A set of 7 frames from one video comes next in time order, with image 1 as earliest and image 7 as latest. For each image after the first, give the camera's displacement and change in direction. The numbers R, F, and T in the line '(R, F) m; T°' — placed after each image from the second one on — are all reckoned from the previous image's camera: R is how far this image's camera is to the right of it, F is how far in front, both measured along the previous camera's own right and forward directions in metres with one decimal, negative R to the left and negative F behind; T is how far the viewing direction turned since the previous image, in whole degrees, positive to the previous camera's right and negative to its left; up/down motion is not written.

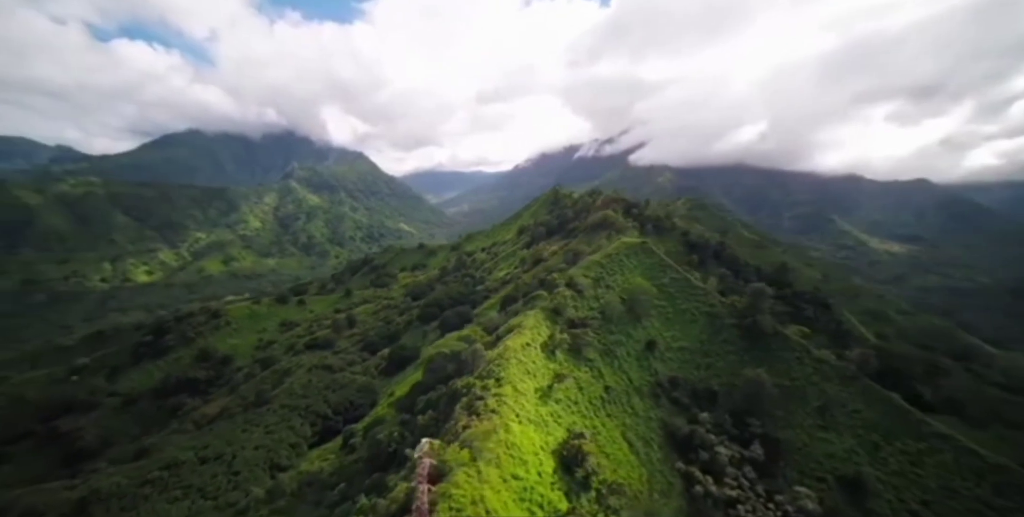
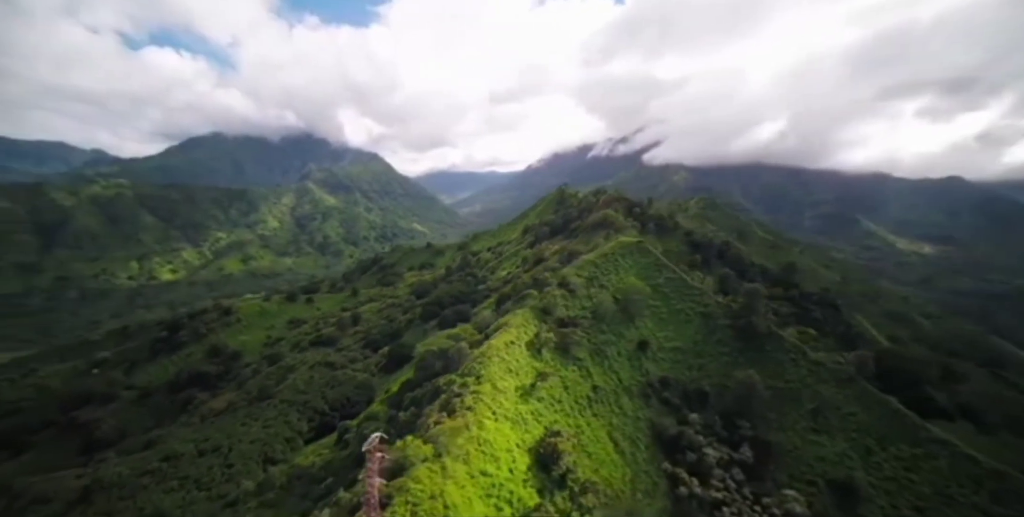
(+4.4, -0.4) m; -2°
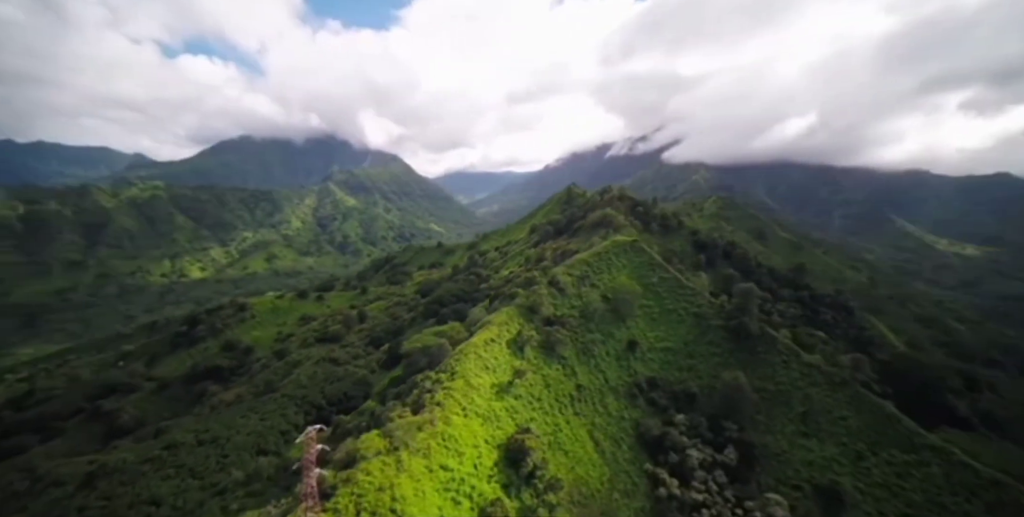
(+5.8, -0.4) m; -3°
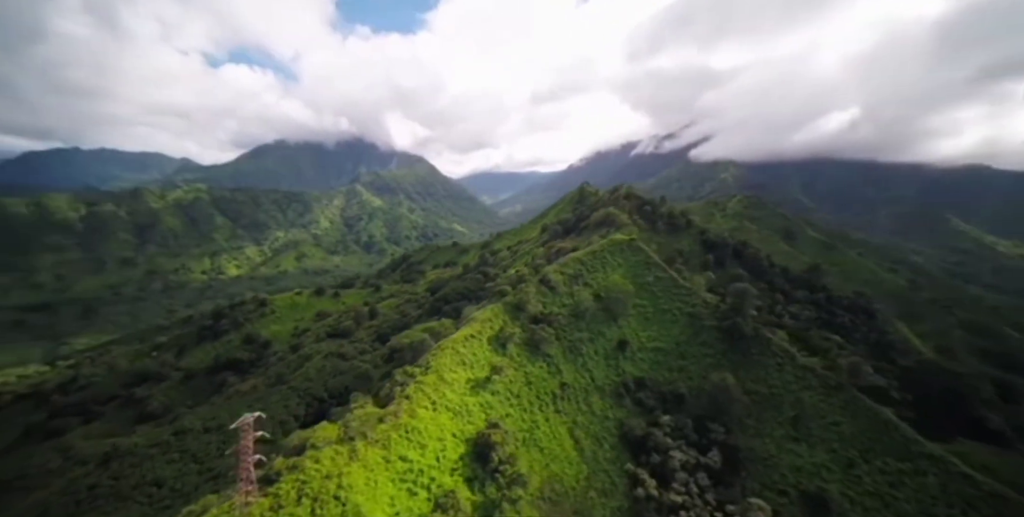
(+6.8, -0.4) m; -4°
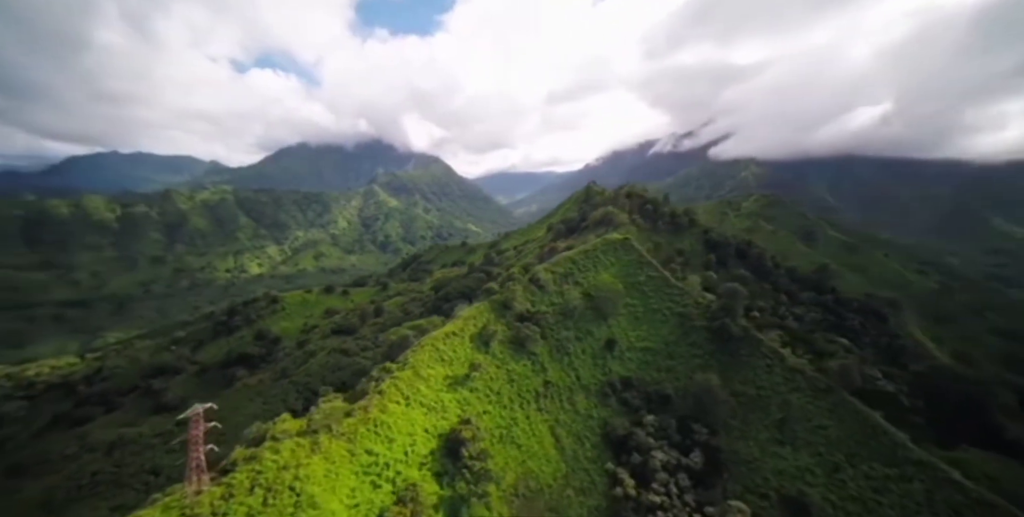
(+5.4, -0.4) m; -3°
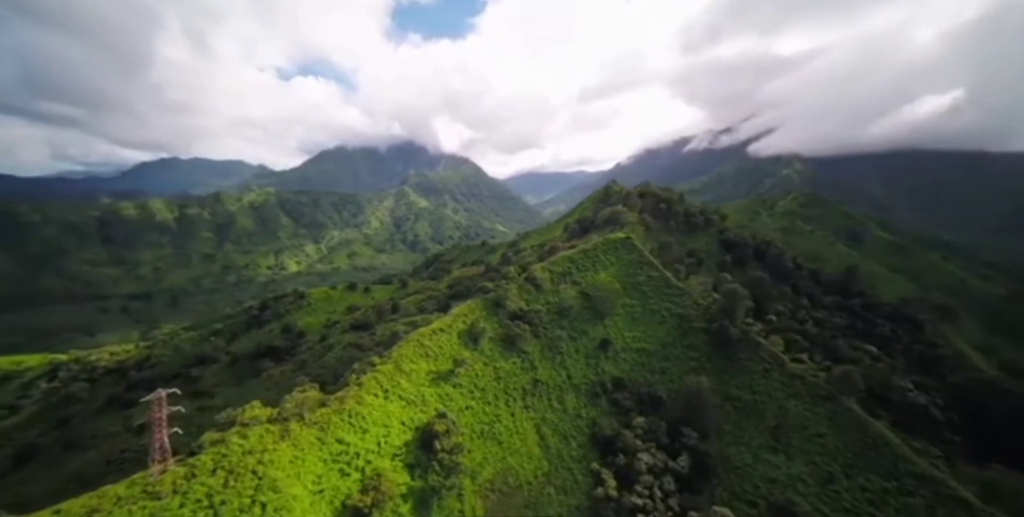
(+6.9, -0.3) m; -5°
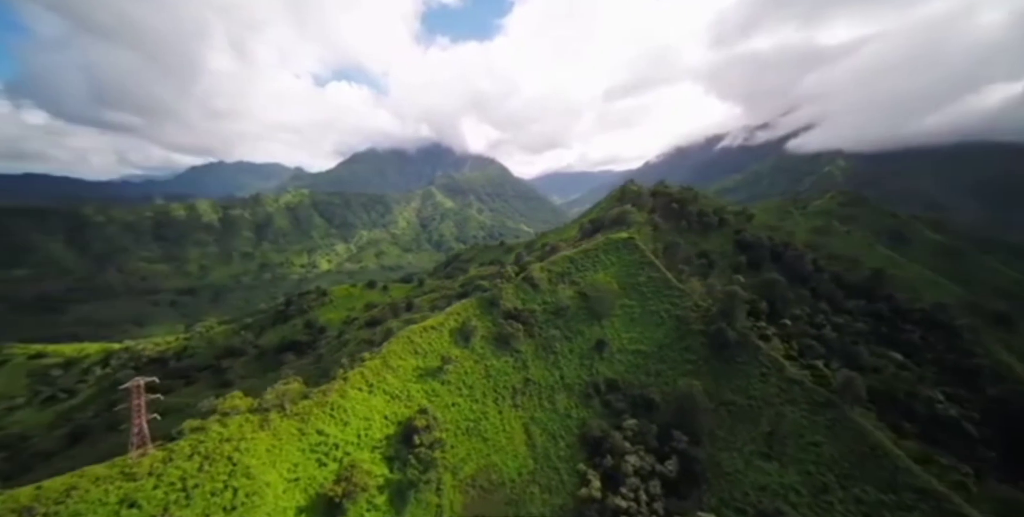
(+5.8, -0.1) m; -4°
